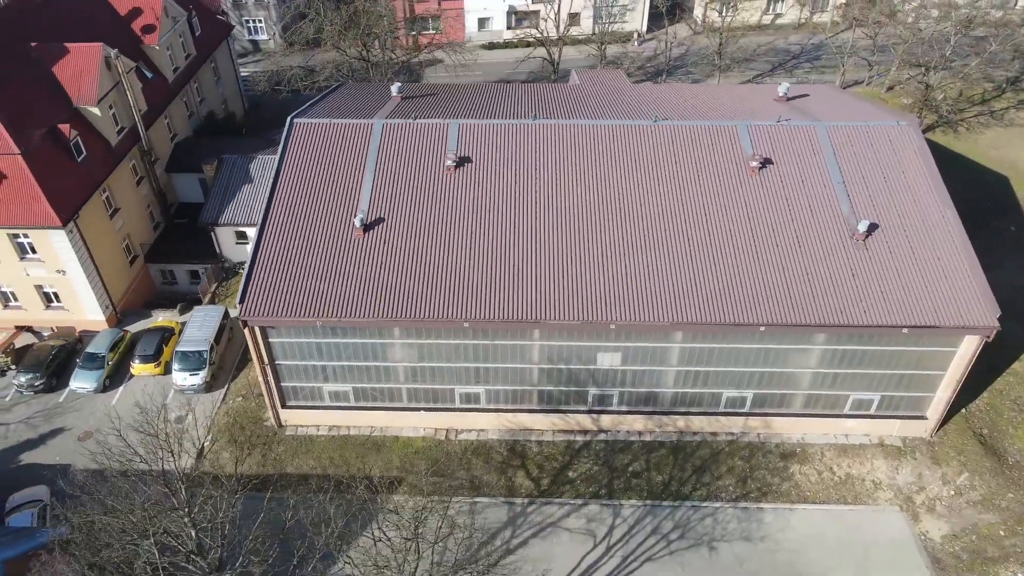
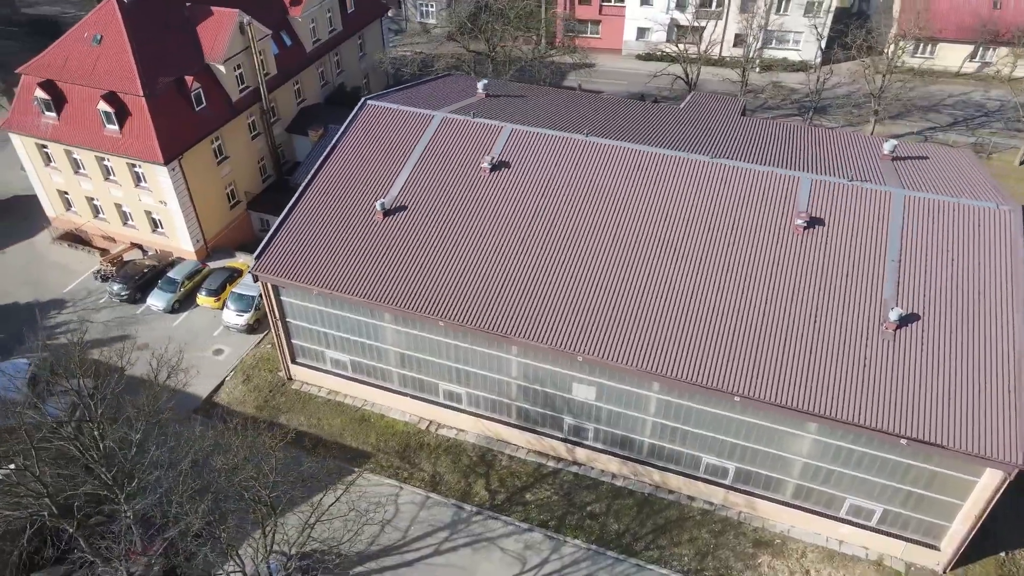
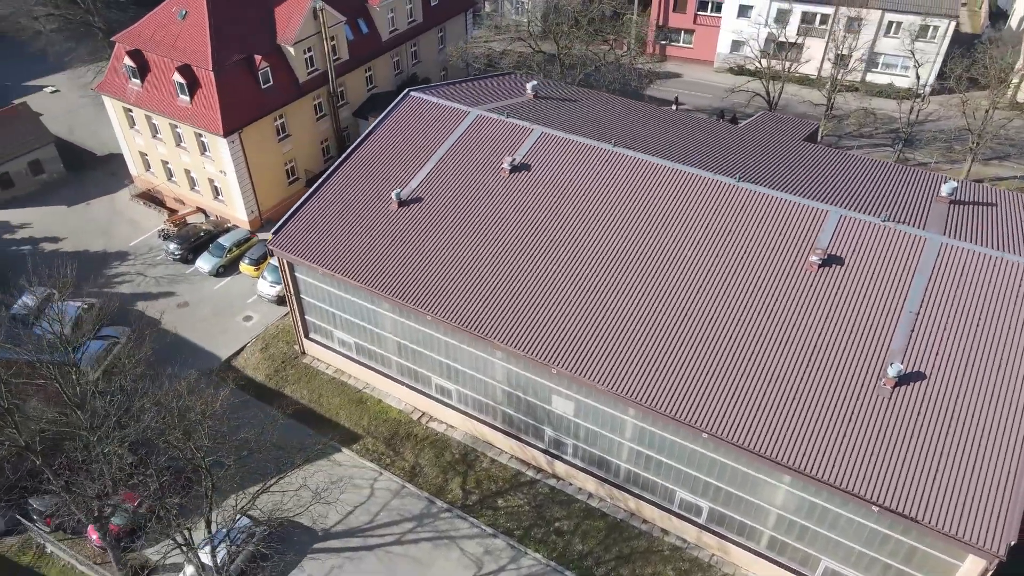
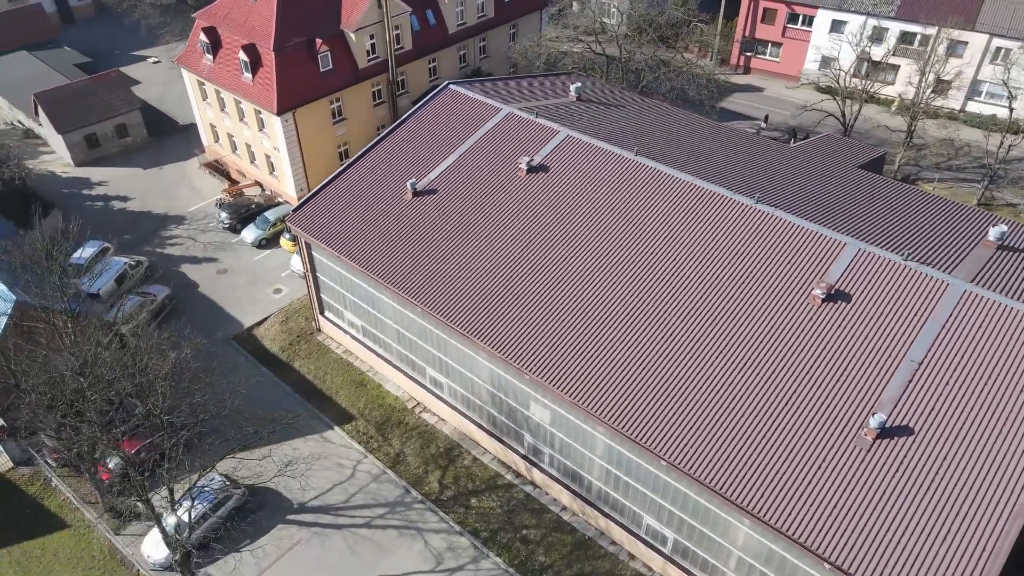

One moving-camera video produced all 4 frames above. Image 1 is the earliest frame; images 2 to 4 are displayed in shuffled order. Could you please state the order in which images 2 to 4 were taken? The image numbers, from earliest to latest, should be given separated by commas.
2, 3, 4
